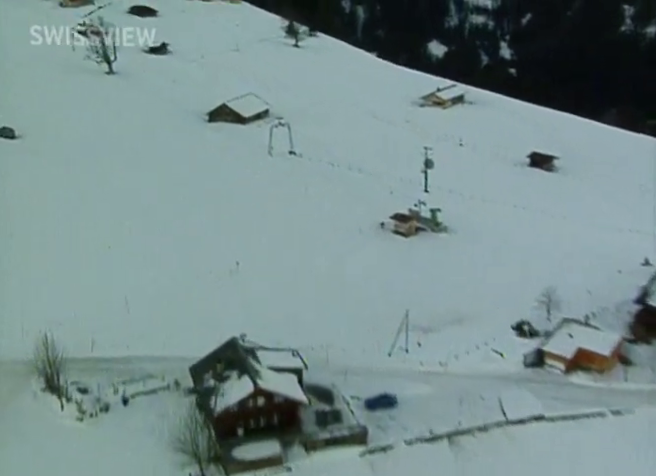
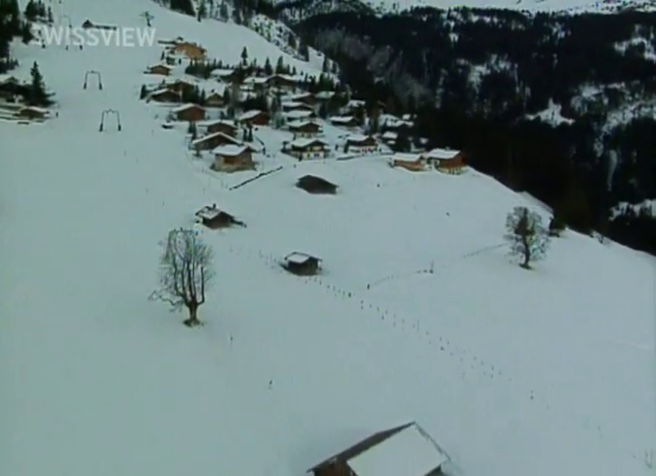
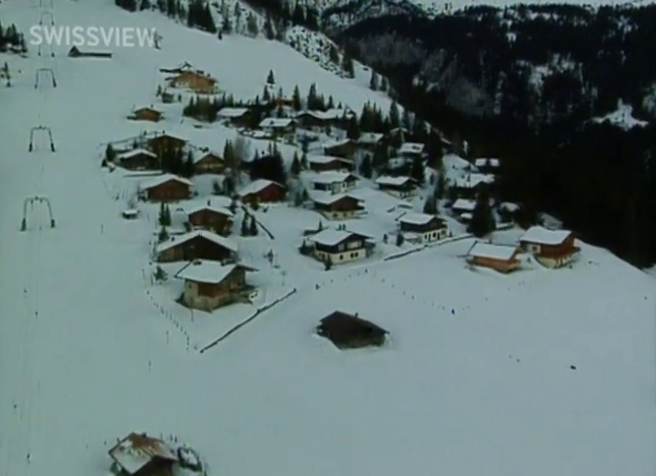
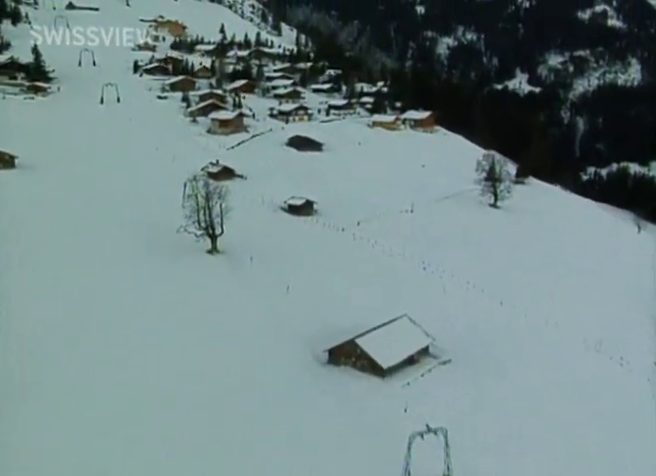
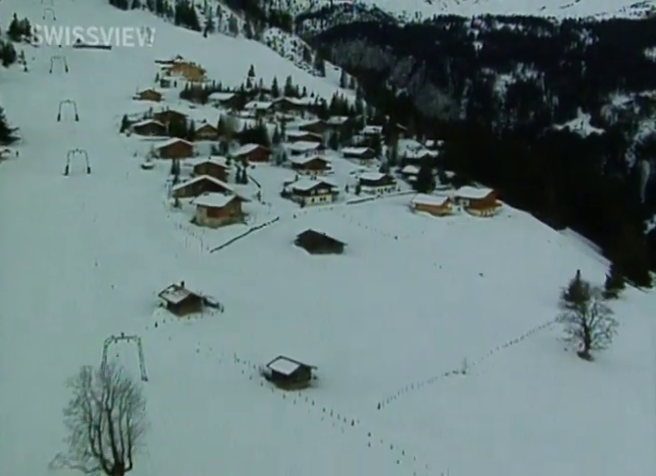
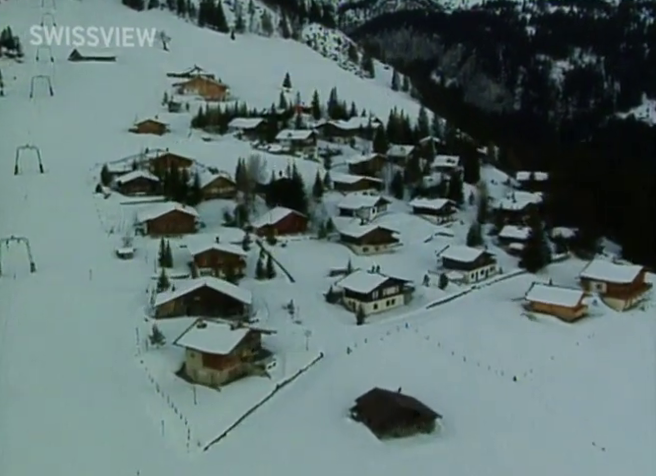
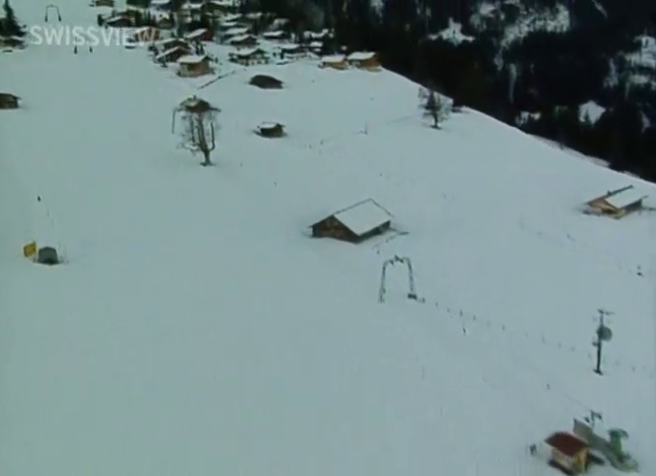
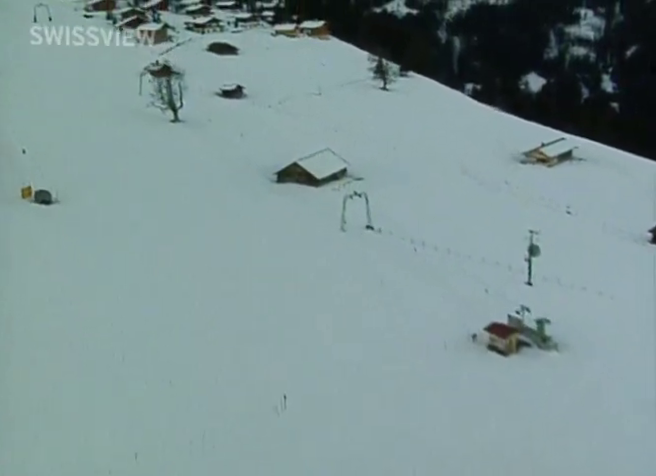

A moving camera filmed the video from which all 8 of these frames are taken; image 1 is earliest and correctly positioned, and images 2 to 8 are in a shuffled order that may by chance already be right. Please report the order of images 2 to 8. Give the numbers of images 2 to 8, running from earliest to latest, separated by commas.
8, 7, 4, 2, 5, 3, 6
